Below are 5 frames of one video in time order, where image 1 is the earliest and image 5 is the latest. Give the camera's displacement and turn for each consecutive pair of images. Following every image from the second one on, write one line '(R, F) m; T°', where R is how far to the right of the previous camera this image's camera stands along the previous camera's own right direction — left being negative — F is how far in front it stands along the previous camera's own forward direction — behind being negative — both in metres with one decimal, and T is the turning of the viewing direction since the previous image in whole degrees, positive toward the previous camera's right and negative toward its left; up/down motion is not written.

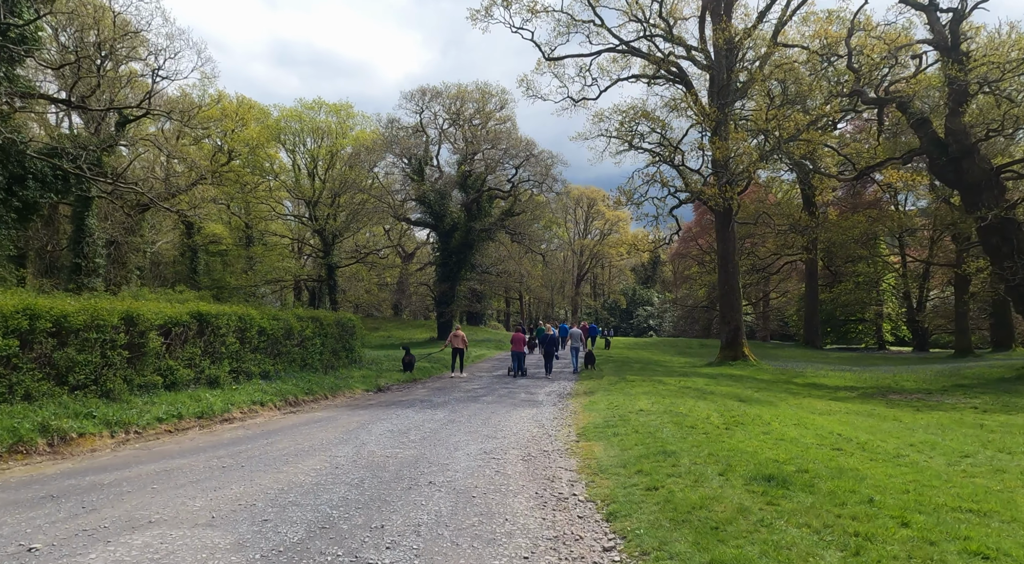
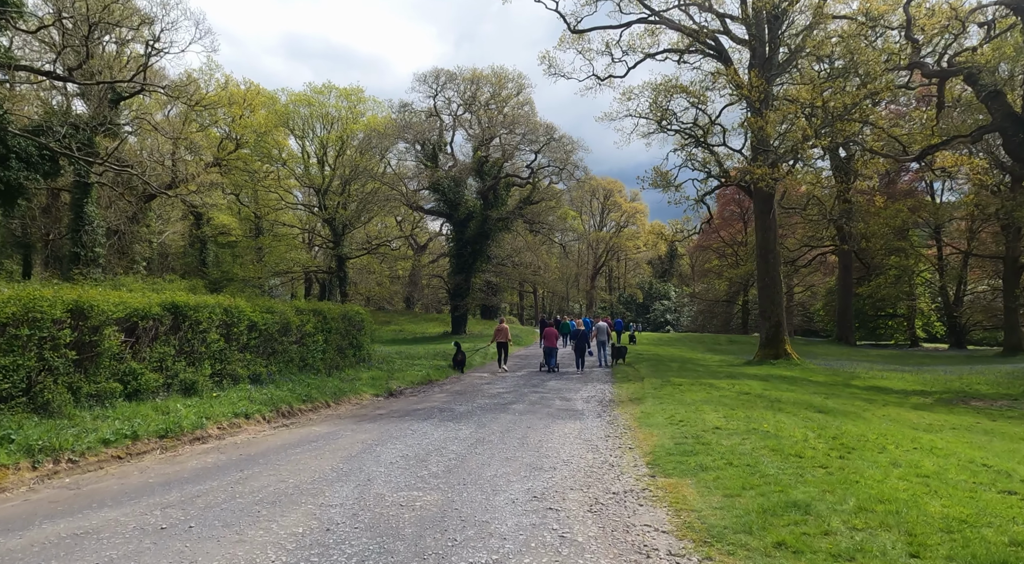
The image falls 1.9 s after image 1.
(-0.3, +1.7) m; -1°
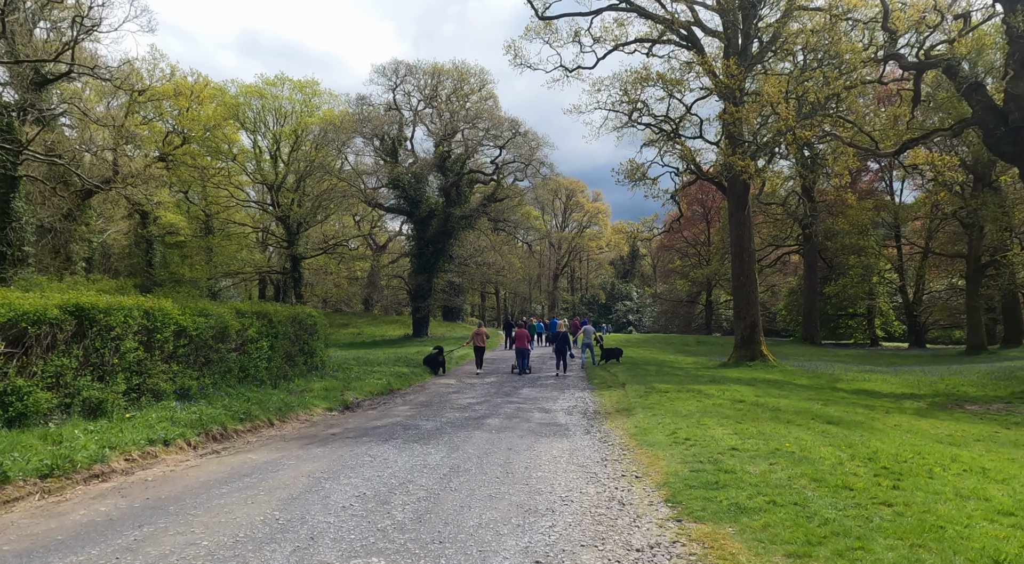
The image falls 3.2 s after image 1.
(-0.1, +1.1) m; +3°
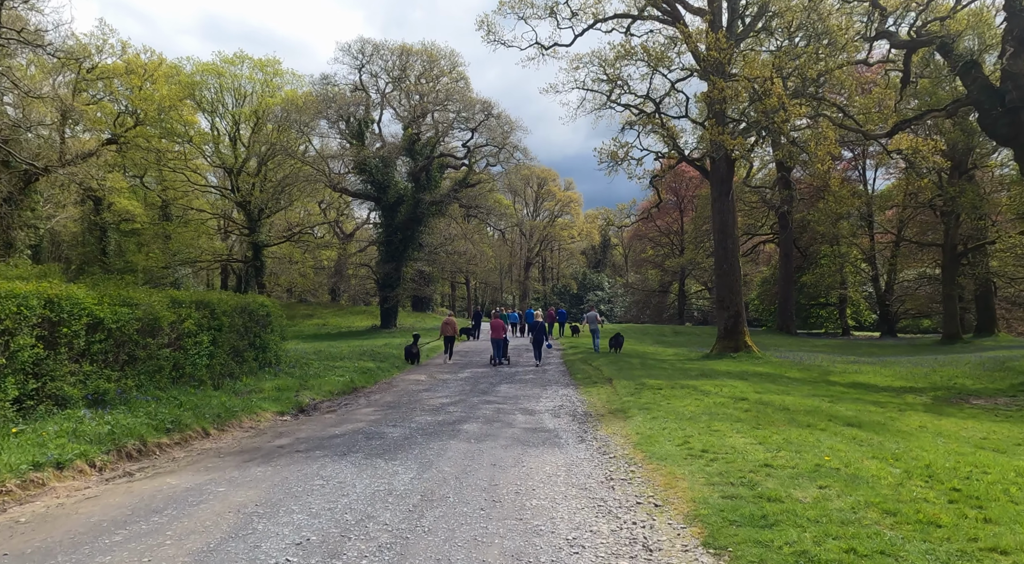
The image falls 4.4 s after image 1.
(-0.1, +1.1) m; +2°
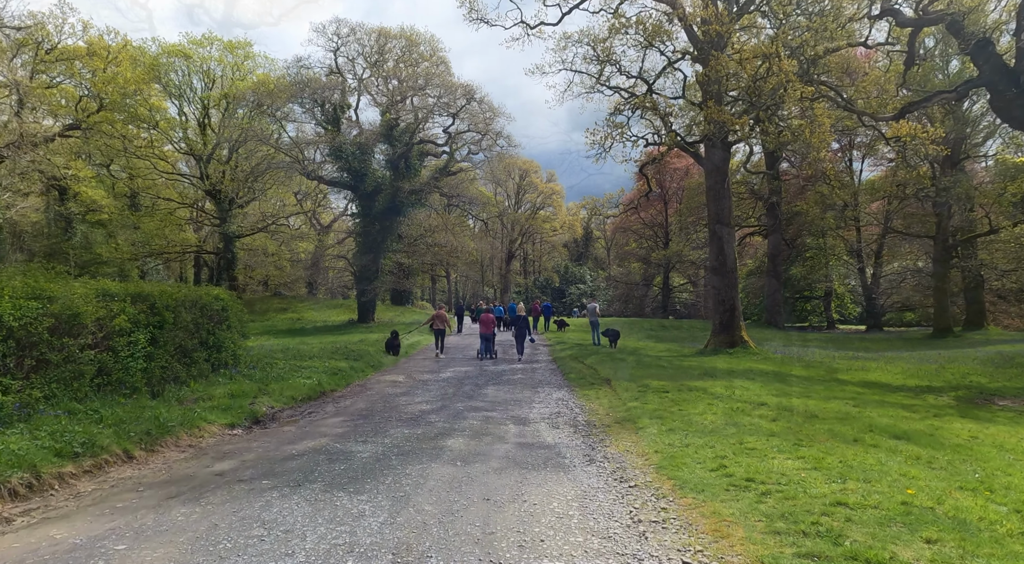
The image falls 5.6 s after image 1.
(-0.1, +1.1) m; +1°
